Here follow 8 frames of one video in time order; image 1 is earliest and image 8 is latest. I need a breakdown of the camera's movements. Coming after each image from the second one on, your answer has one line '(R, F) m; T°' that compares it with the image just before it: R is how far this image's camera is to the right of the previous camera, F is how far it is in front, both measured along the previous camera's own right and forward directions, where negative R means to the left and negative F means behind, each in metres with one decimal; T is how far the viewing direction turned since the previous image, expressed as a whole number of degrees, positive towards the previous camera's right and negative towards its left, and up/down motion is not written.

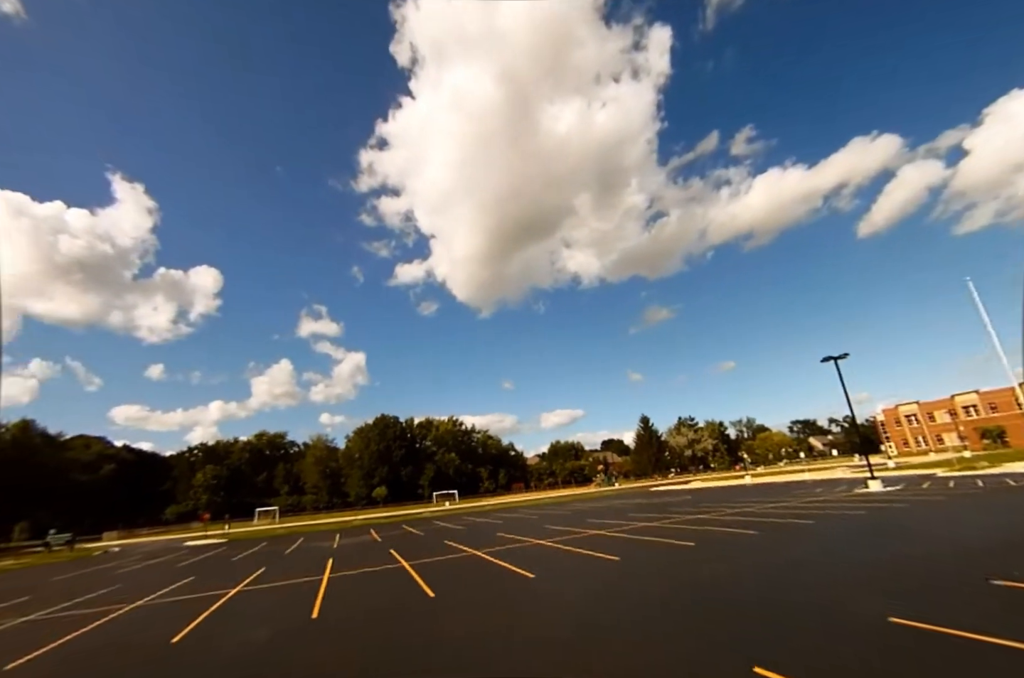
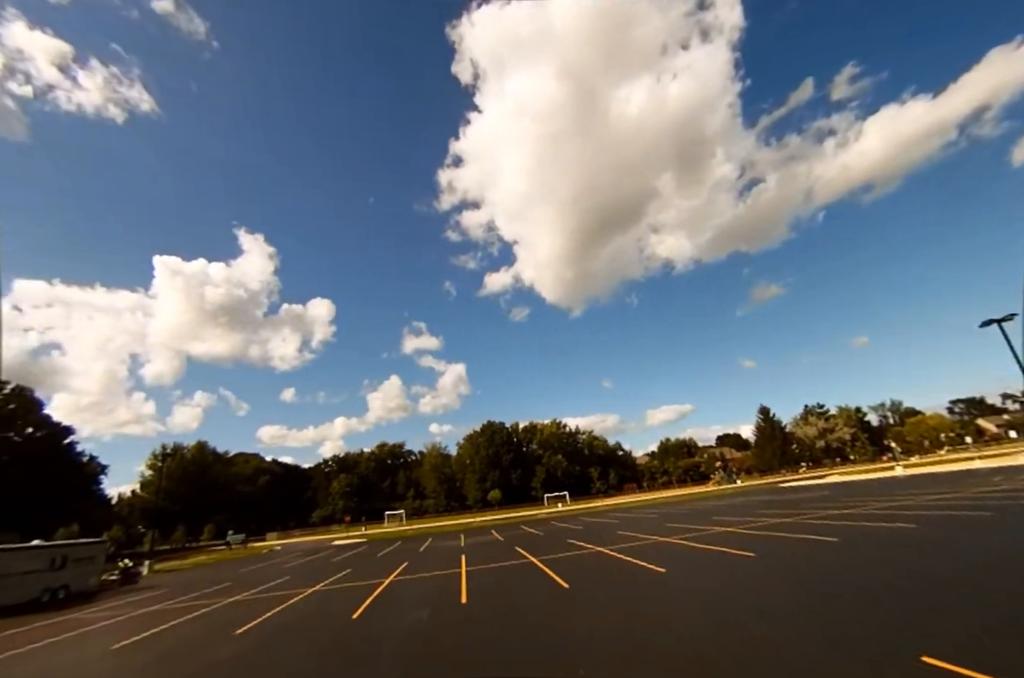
(-0.8, -0.5) m; -11°
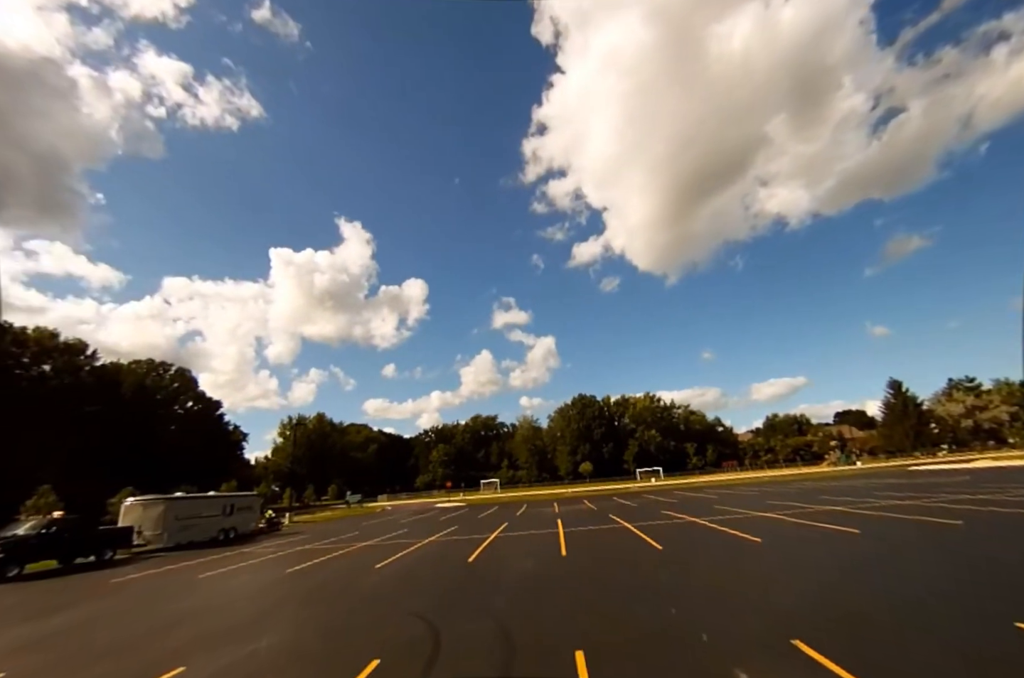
(-0.6, -0.1) m; -11°
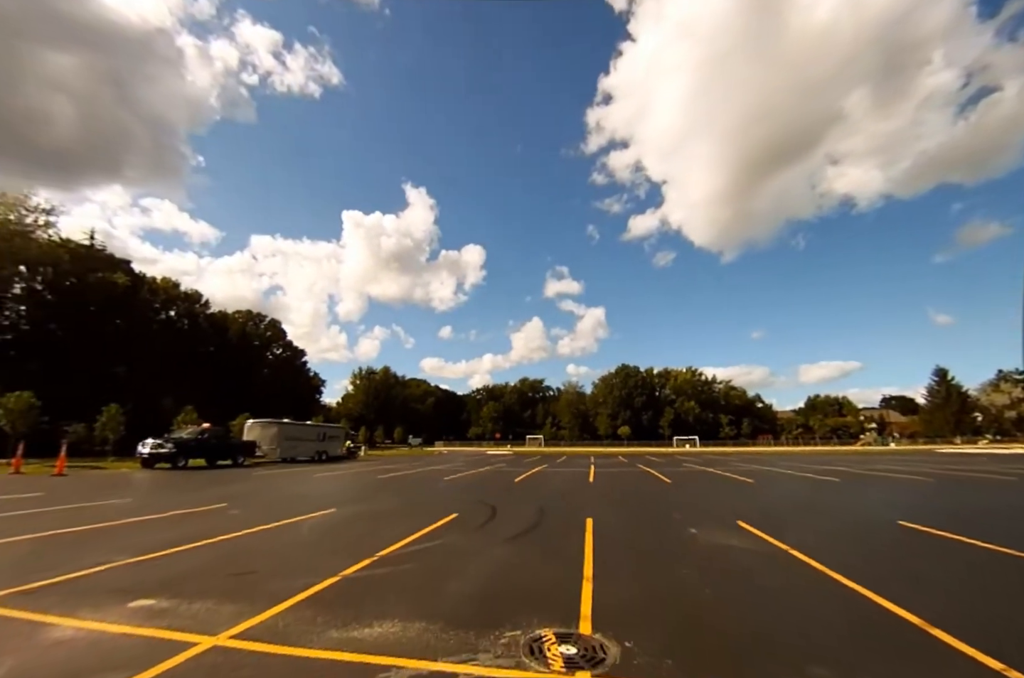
(+0.2, -3.6) m; -6°
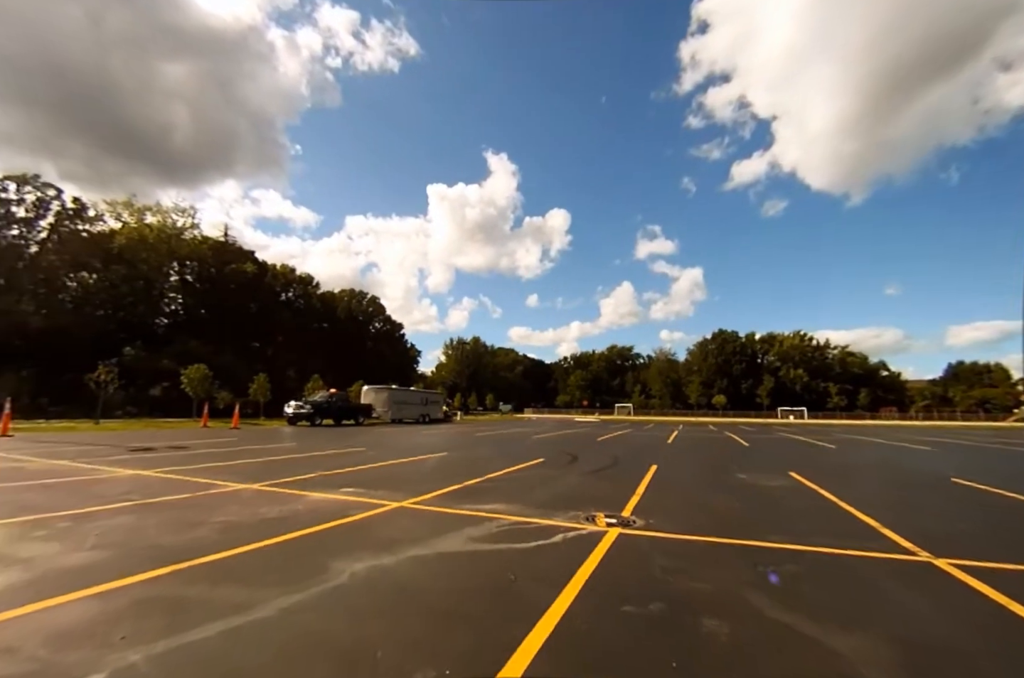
(+0.3, -1.6) m; -11°
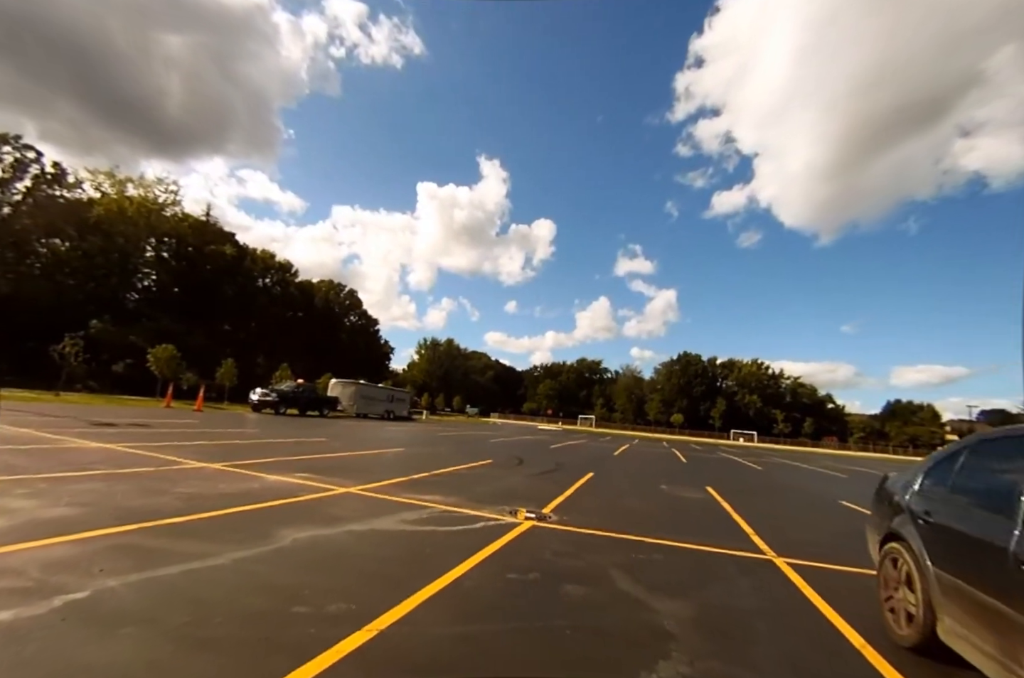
(+0.4, -0.8) m; +3°
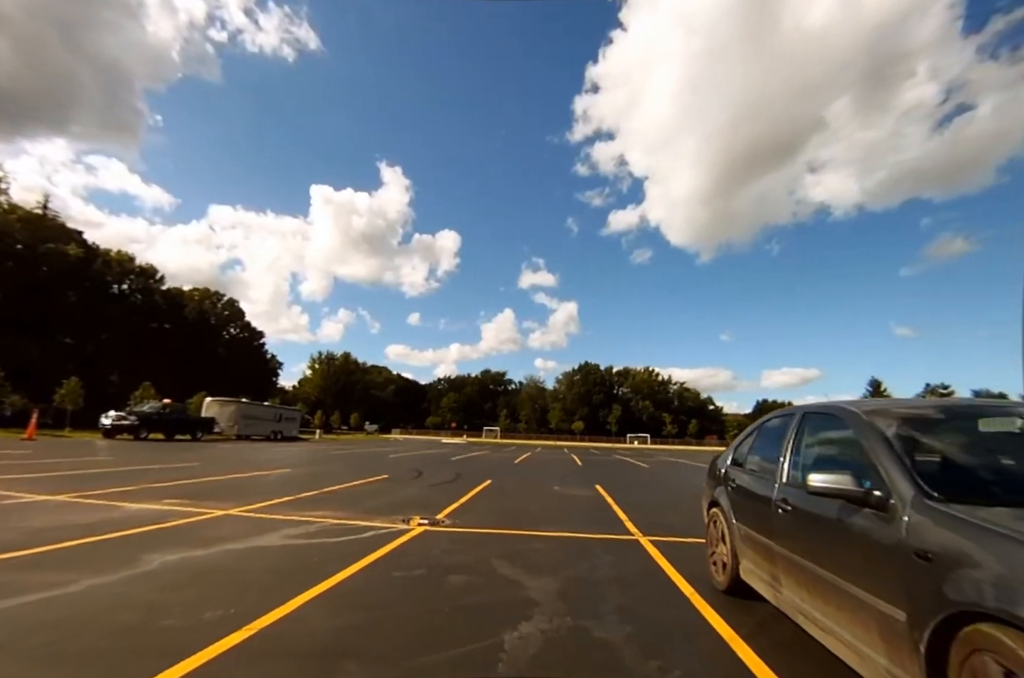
(+0.1, -0.4) m; +12°
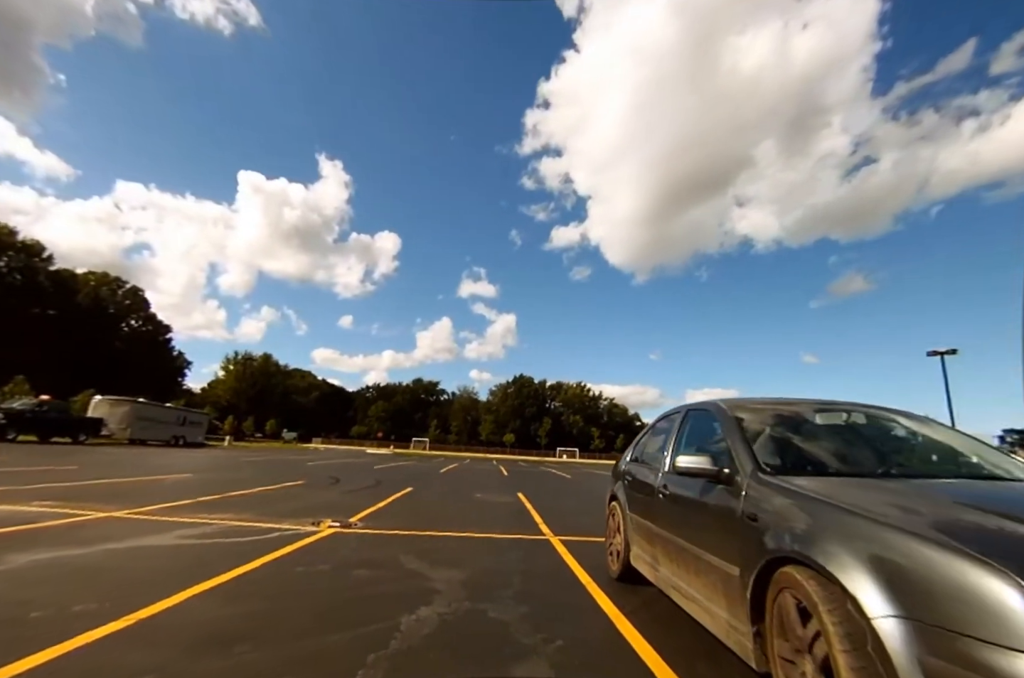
(+0.1, -0.1) m; +8°
